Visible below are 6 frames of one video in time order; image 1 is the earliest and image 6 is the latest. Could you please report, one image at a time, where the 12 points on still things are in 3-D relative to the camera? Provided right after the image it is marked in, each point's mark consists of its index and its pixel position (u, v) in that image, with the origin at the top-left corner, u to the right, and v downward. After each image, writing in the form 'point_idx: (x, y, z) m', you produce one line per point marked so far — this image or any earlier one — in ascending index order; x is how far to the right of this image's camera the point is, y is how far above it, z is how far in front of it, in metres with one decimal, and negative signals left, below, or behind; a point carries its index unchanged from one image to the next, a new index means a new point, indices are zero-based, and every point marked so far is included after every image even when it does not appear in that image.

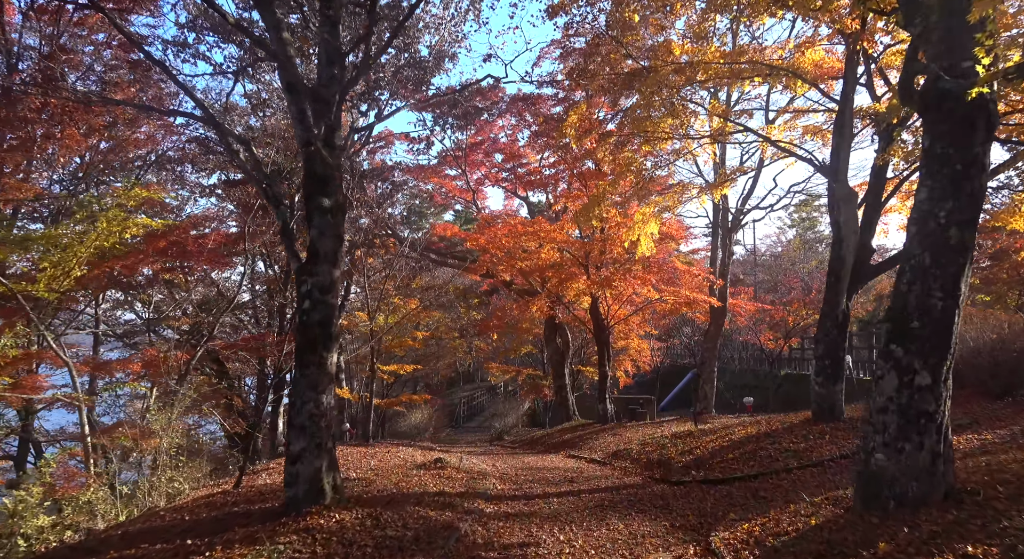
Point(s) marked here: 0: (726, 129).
0: (+3.7, +2.7, +13.5) m
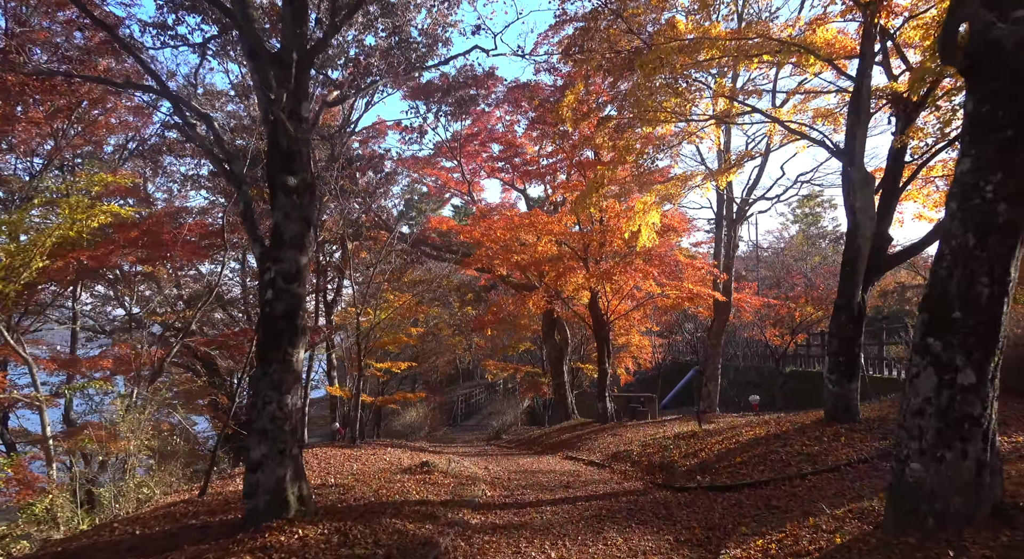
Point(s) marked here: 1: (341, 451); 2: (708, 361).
0: (+3.6, +2.8, +12.8) m
1: (-2.8, -2.9, +13.0) m
2: (+5.0, -2.1, +19.7) m
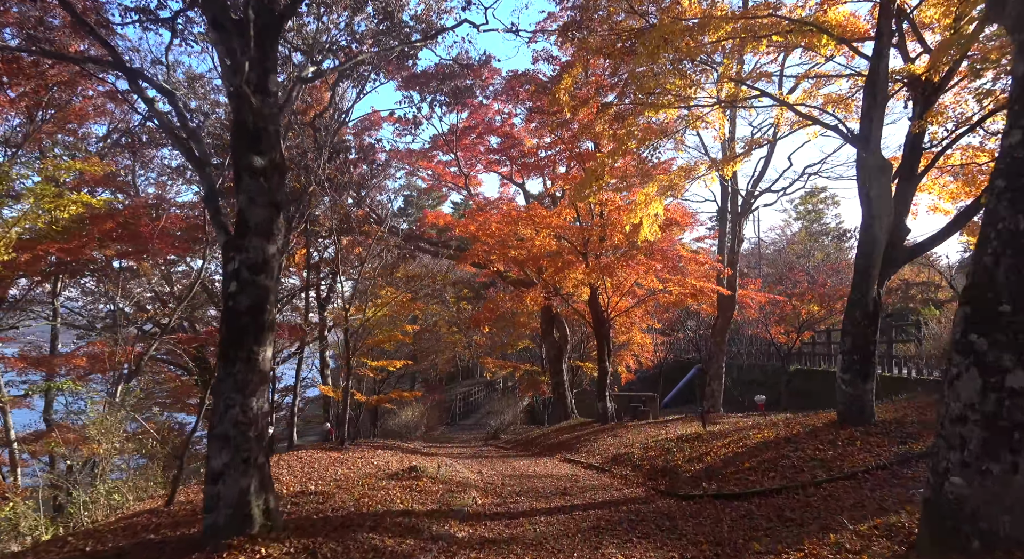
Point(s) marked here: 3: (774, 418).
0: (+3.5, +2.9, +12.2) m
1: (-2.9, -2.8, +12.4) m
2: (+4.9, -2.0, +19.1) m
3: (+4.1, -2.2, +12.1) m
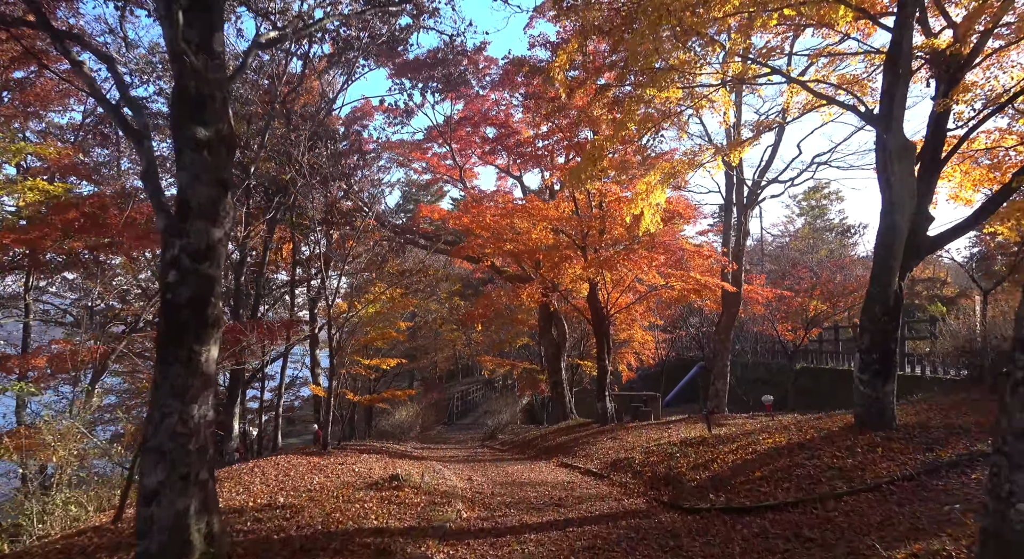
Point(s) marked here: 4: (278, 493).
0: (+3.4, +3.0, +11.4) m
1: (-3.0, -2.7, +11.6) m
2: (+4.8, -1.8, +18.3) m
3: (+4.0, -2.1, +11.4) m
4: (-2.6, -2.4, +8.8) m
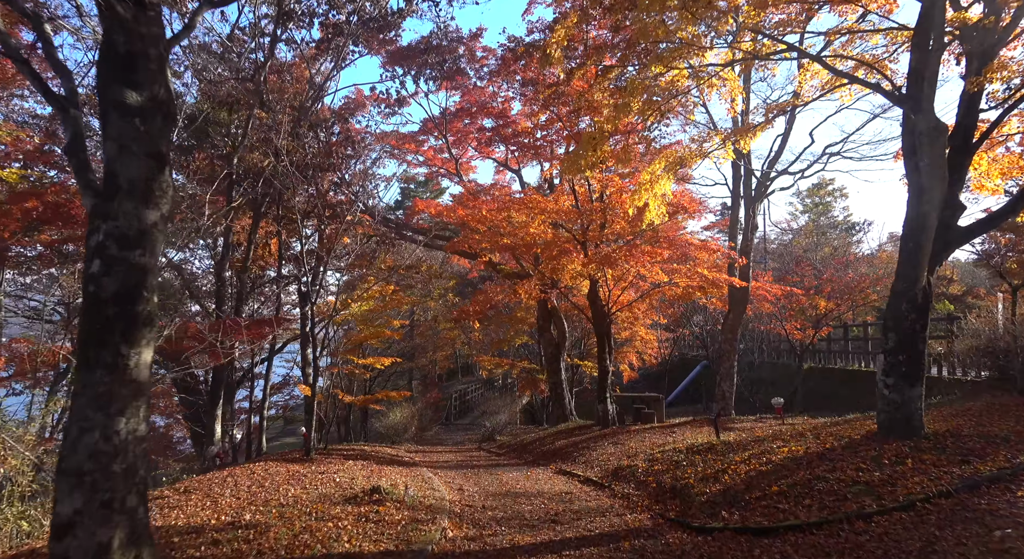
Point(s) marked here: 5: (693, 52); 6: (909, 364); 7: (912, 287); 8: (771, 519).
0: (+3.3, +3.1, +10.6) m
1: (-3.1, -2.6, +10.8) m
2: (+4.7, -1.8, +17.5) m
3: (+3.9, -2.0, +10.6) m
4: (-2.7, -2.3, +8.0) m
5: (+2.5, +3.1, +10.6) m
6: (+4.3, -0.9, +8.4) m
7: (+4.4, -0.1, +8.5) m
8: (+2.4, -2.2, +7.1) m
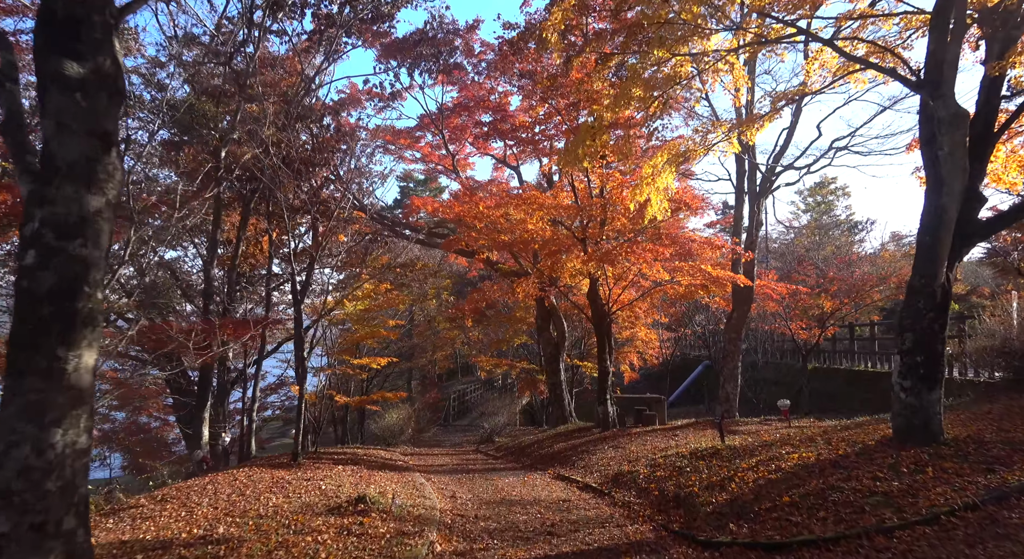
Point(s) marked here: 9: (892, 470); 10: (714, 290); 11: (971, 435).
0: (+3.3, +3.1, +10.1) m
1: (-3.2, -2.6, +10.3) m
2: (+4.7, -1.7, +17.0) m
3: (+3.9, -2.0, +10.1) m
4: (-2.8, -2.3, +7.6) m
5: (+2.4, +3.1, +10.1) m
6: (+4.2, -0.9, +8.0) m
7: (+4.3, 0.0, +8.0) m
8: (+2.3, -2.1, +6.6) m
9: (+3.5, -1.8, +7.2) m
10: (+4.2, -0.2, +16.3) m
11: (+4.8, -1.6, +8.3) m
